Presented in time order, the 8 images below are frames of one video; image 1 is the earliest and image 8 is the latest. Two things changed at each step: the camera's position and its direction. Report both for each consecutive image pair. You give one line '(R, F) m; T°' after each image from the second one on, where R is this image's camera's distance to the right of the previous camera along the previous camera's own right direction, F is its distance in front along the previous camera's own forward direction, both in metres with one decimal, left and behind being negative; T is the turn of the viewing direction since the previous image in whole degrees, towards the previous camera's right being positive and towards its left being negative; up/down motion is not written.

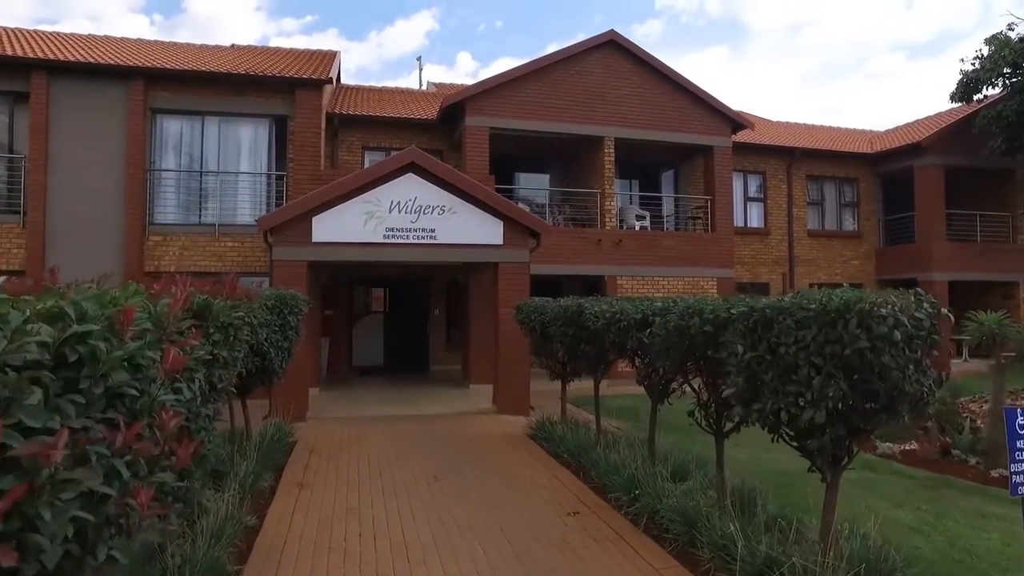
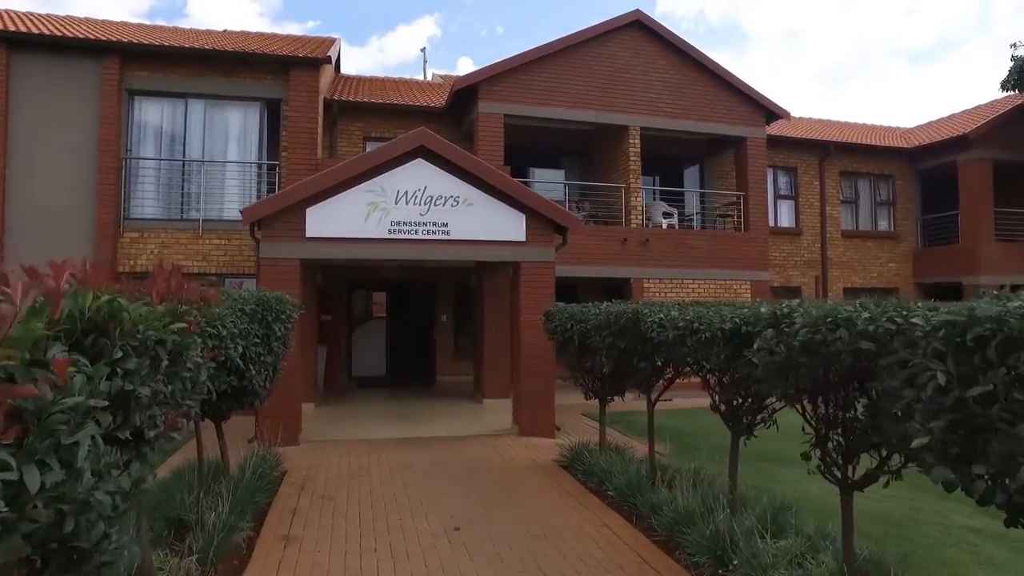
(-0.3, +1.4) m; 0°
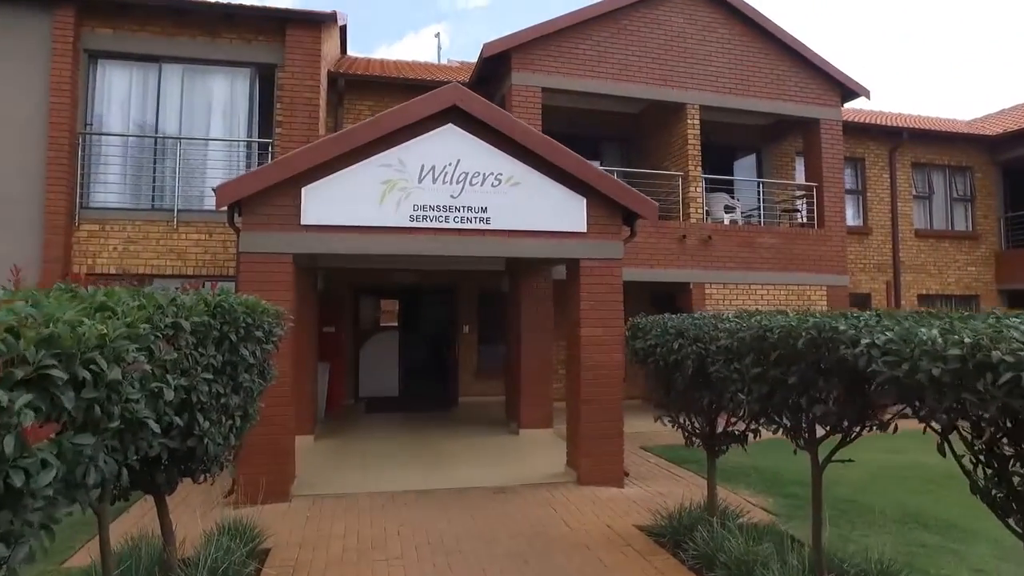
(-0.6, +2.2) m; 0°
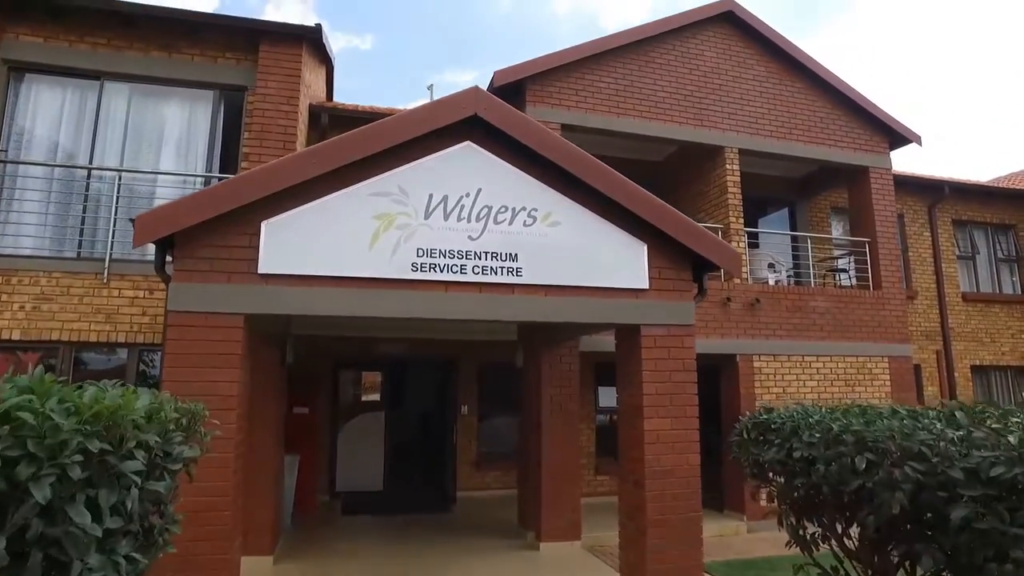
(-0.4, +1.9) m; +1°
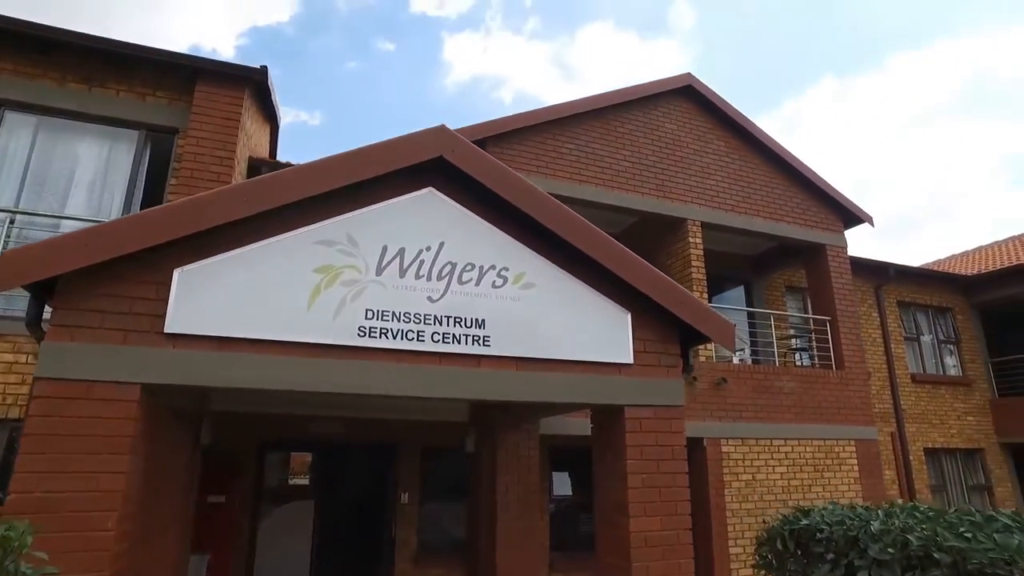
(-0.2, +0.8) m; +5°
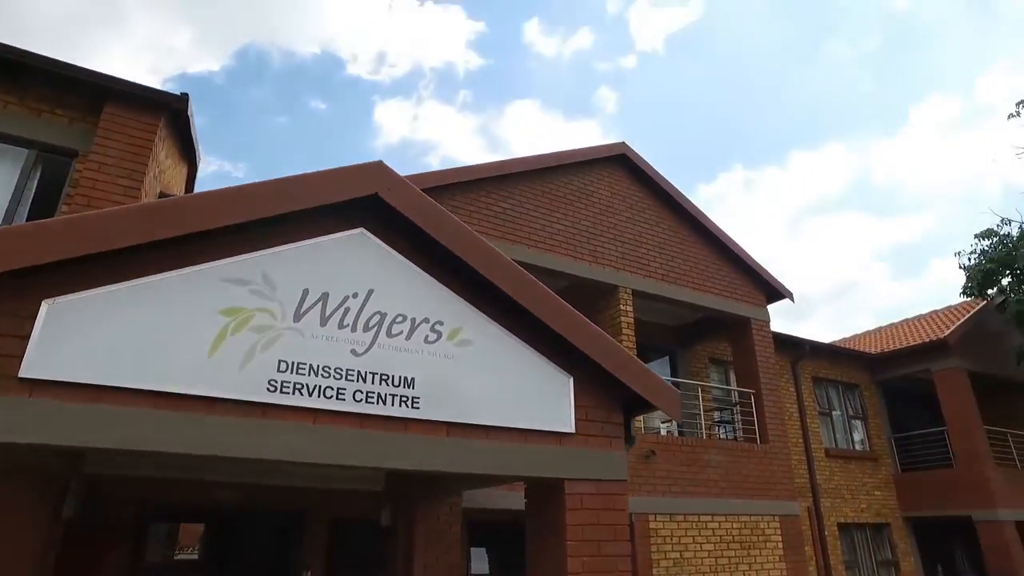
(-0.1, +0.4) m; +7°
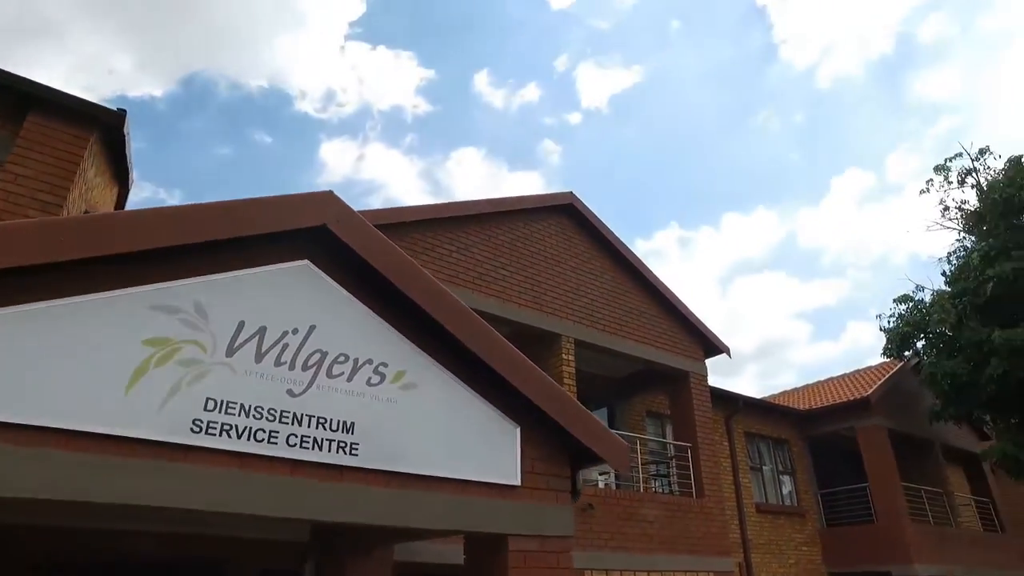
(-0.1, +0.1) m; +5°
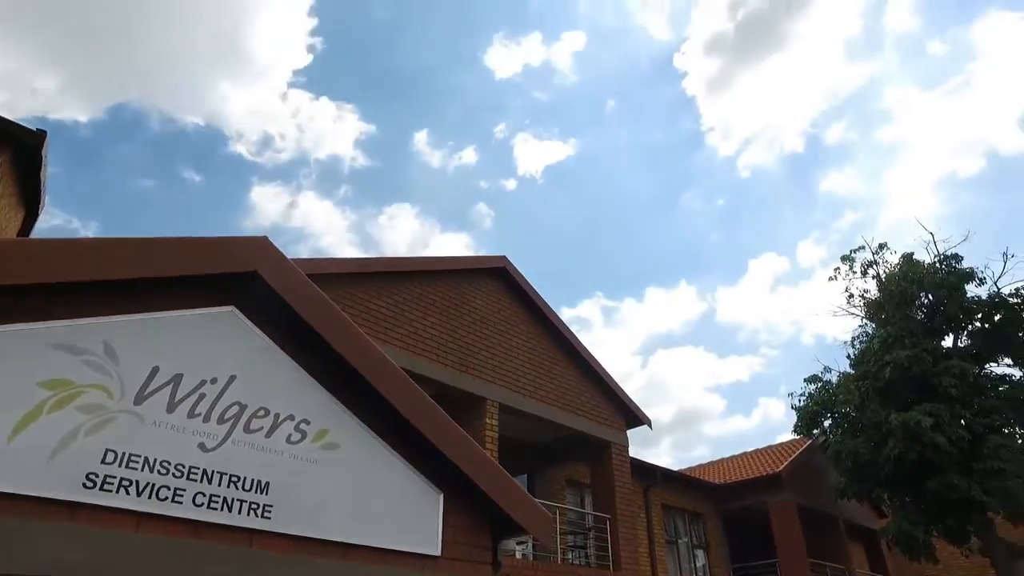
(-0.1, 0.0) m; +6°
